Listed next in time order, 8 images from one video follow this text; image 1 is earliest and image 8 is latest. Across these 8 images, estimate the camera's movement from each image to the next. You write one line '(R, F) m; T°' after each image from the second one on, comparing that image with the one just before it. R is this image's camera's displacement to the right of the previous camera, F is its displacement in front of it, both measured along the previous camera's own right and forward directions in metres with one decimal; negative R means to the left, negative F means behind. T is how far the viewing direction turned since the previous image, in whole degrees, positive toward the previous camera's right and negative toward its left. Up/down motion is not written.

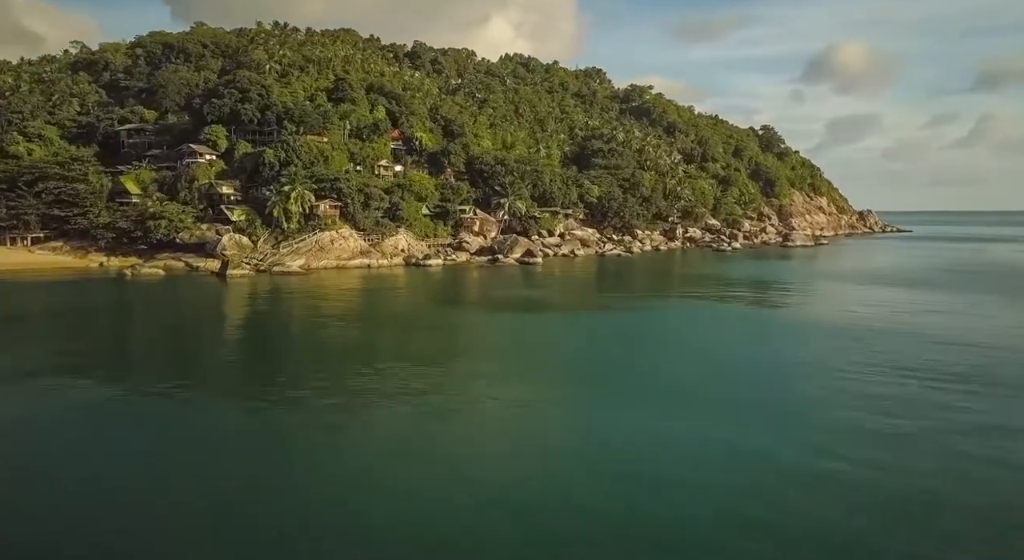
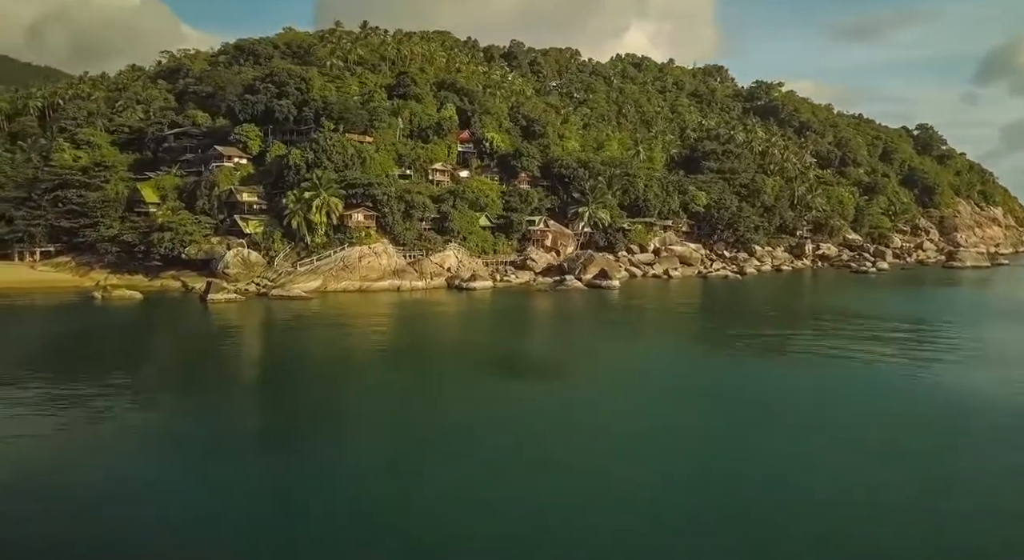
(+5.2, +15.6) m; -11°
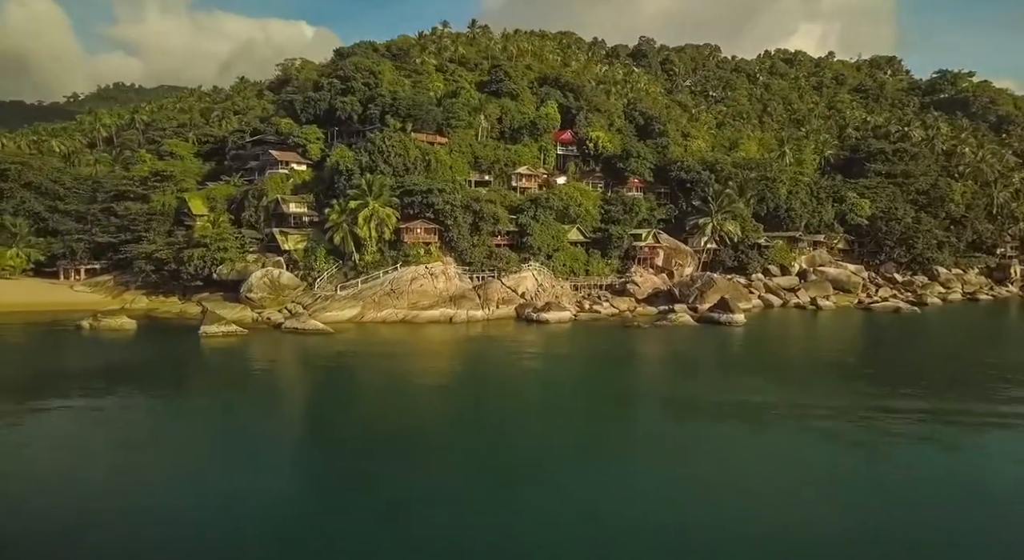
(+4.2, +13.6) m; -12°
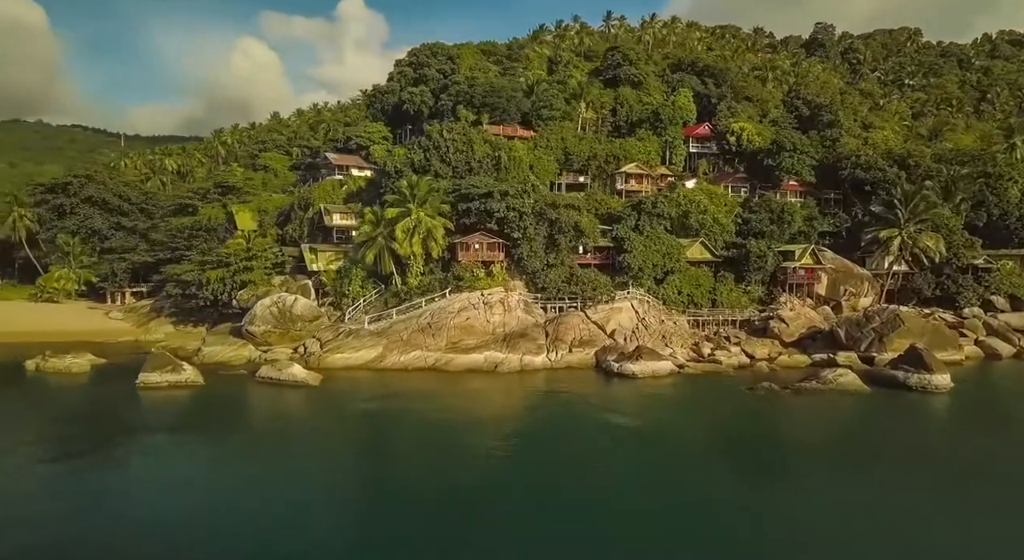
(+5.2, +14.1) m; -15°
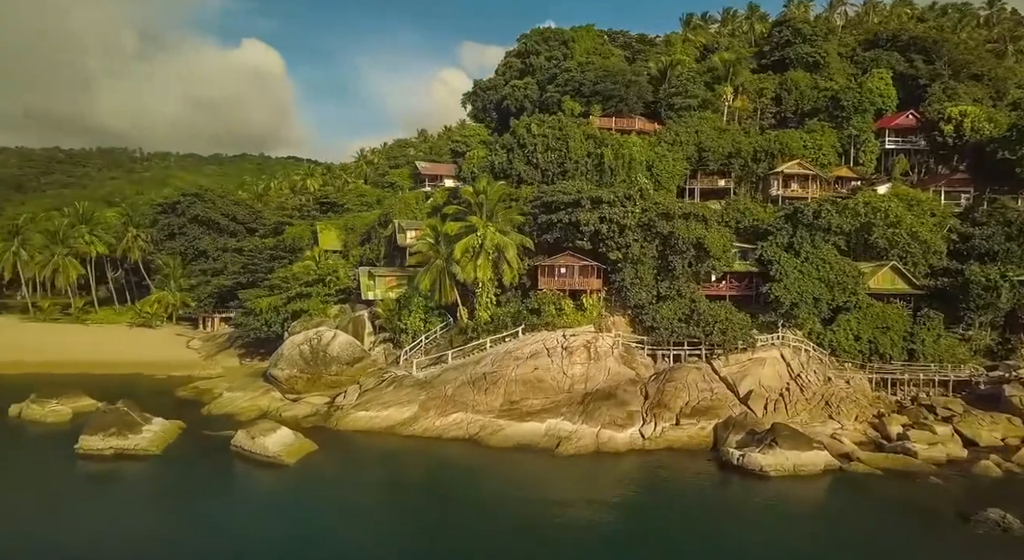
(+4.3, +10.4) m; -16°
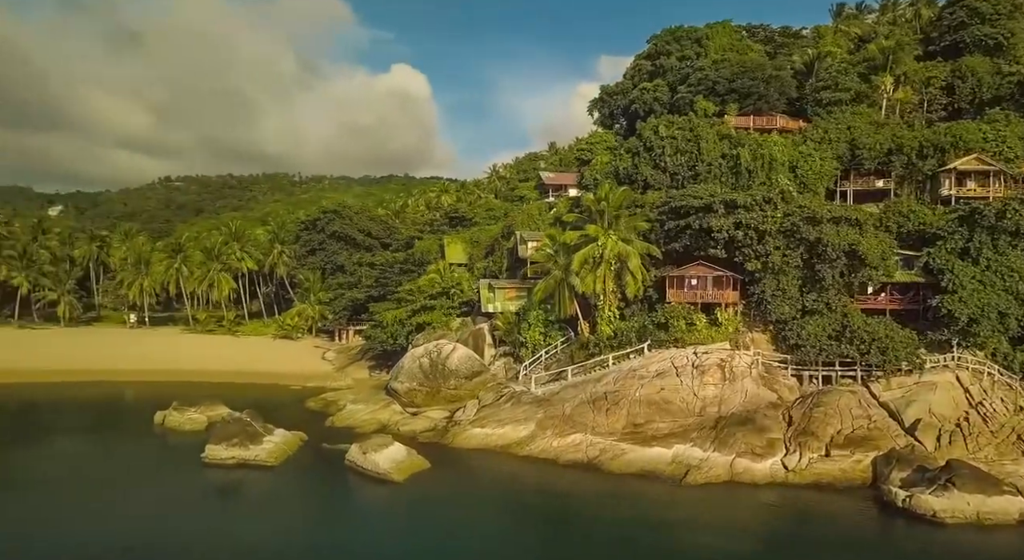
(+0.5, +1.5) m; -12°
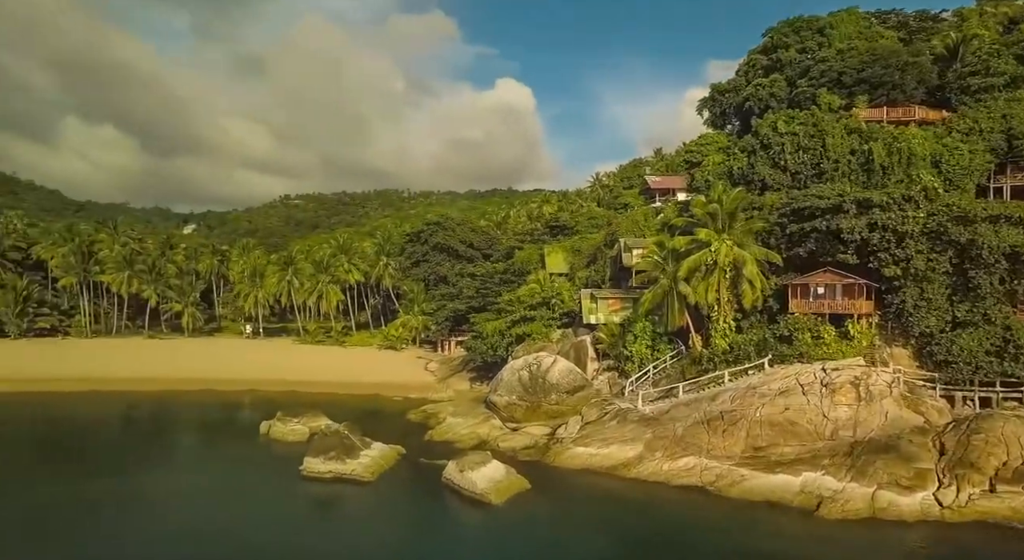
(0.0, +1.4) m; -9°
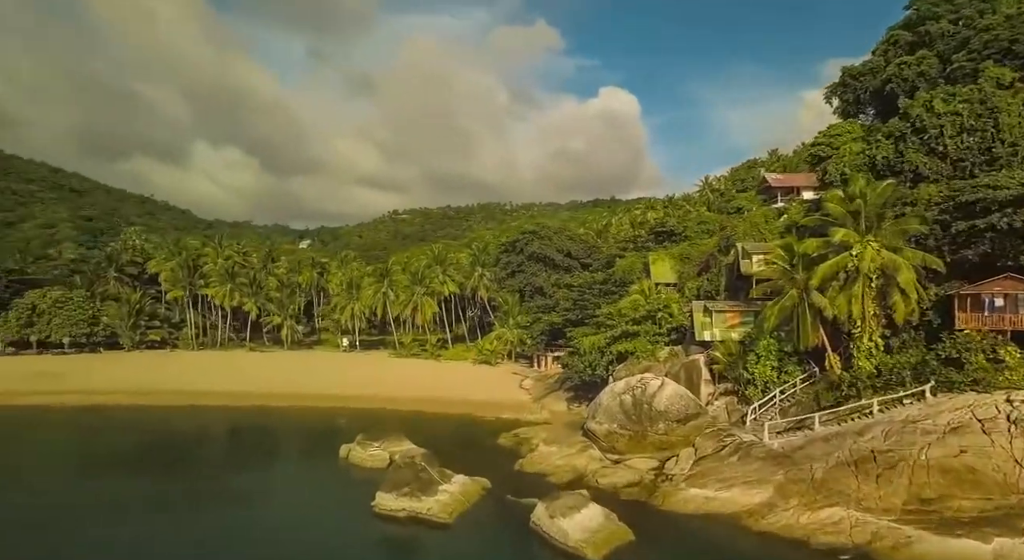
(+0.2, +3.0) m; -9°
